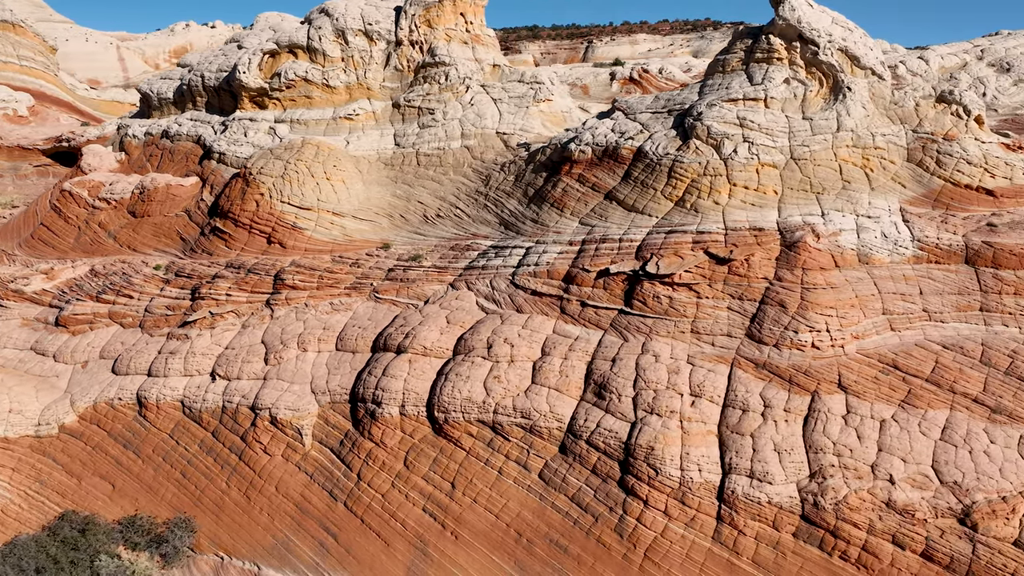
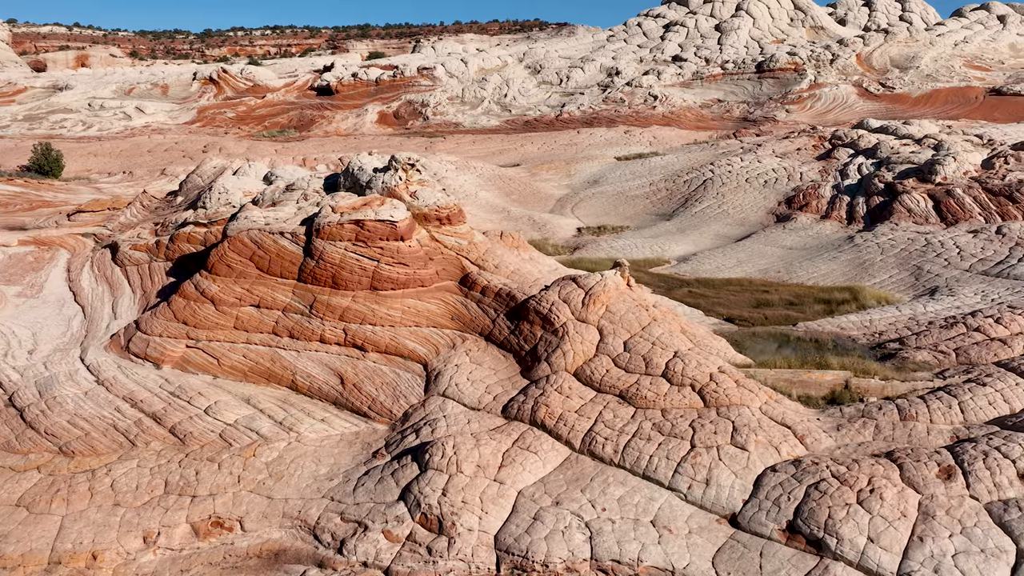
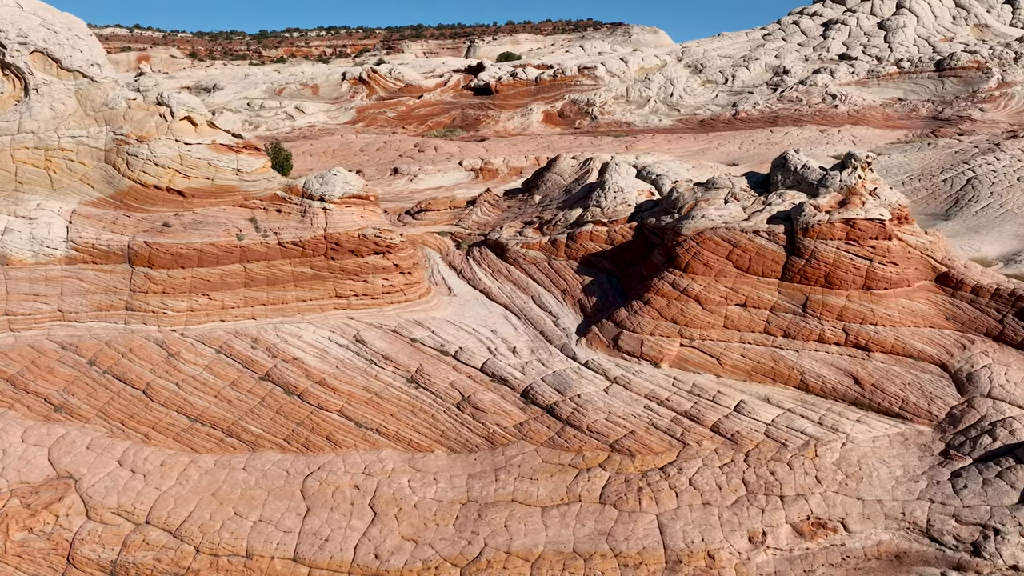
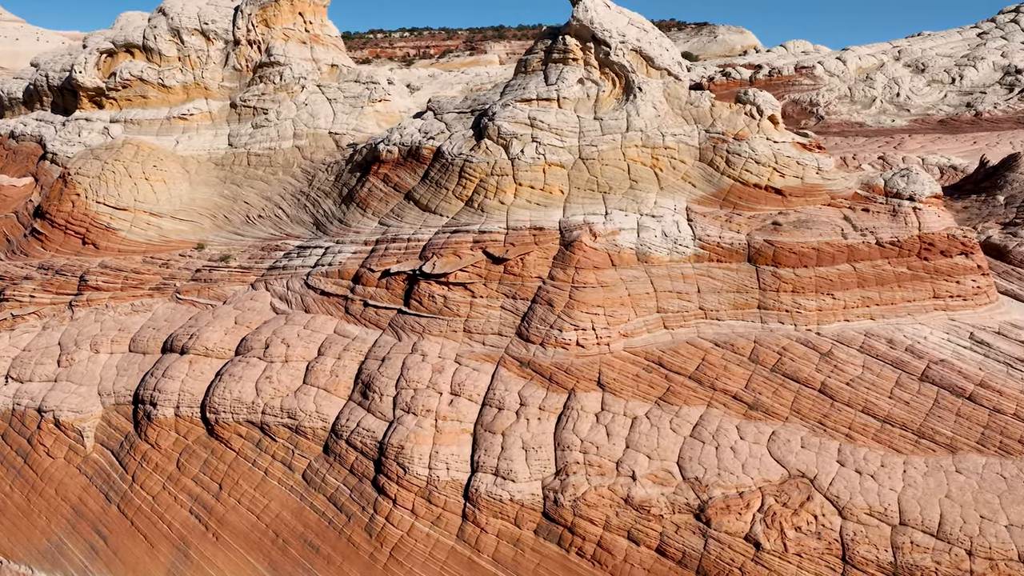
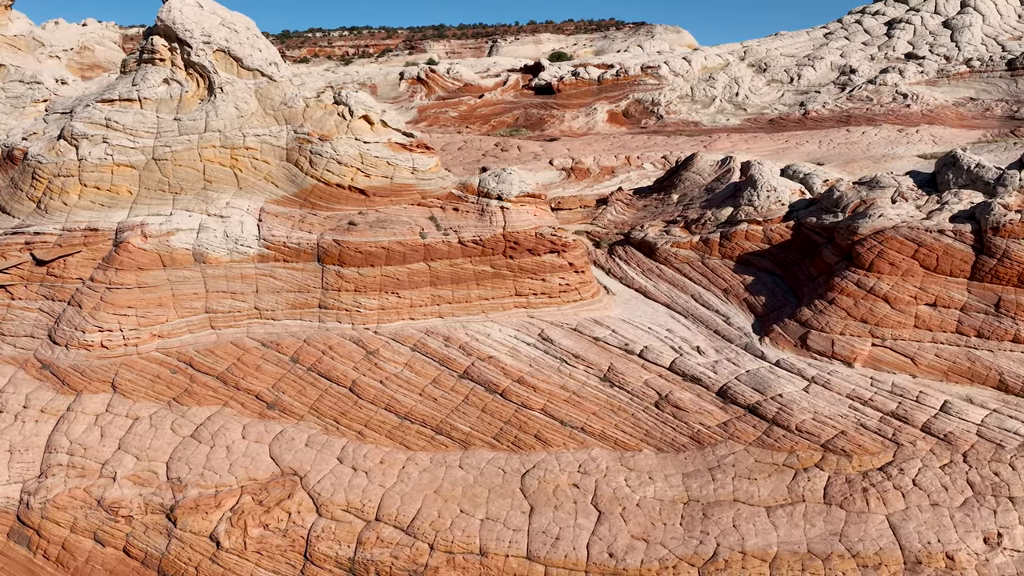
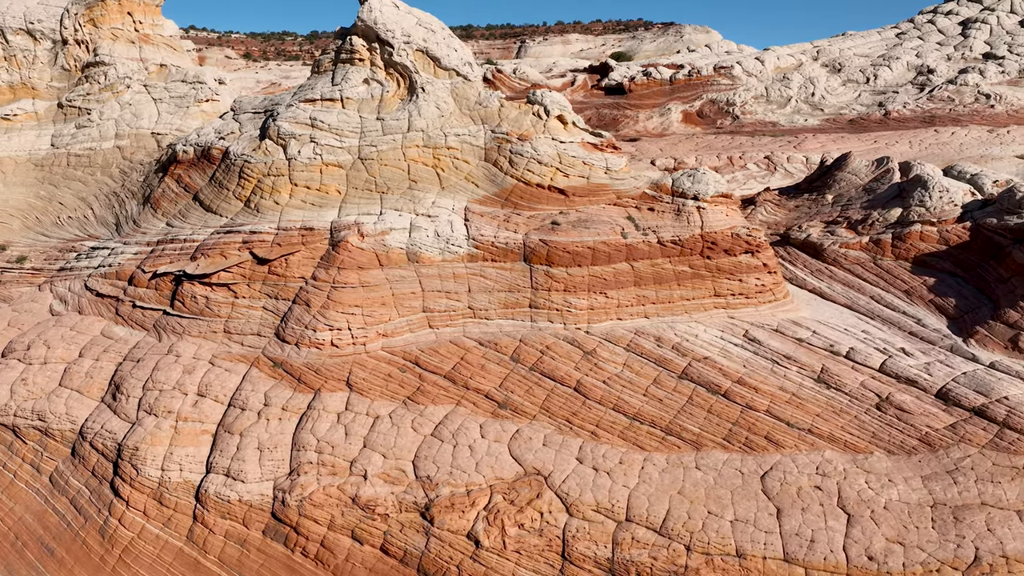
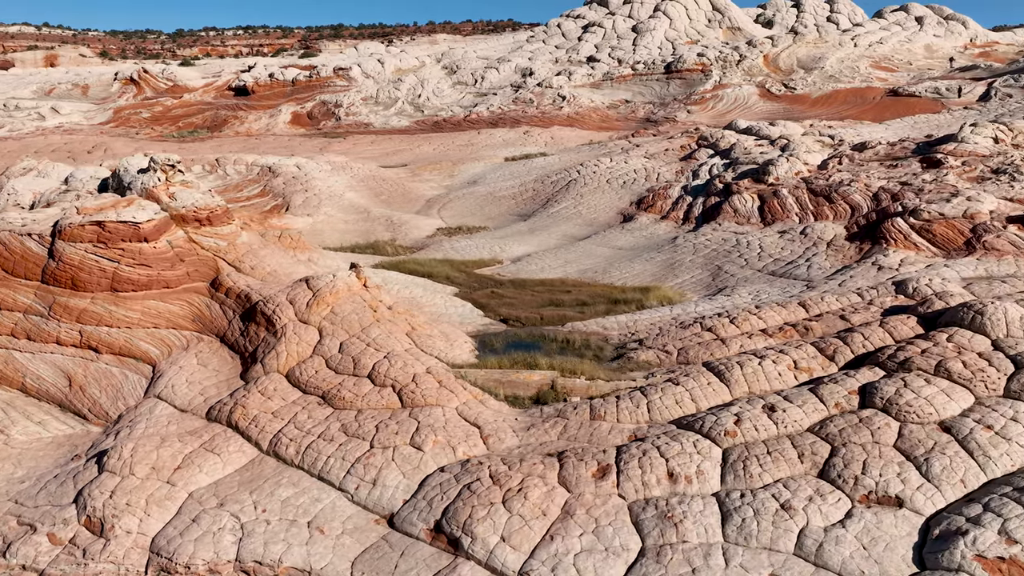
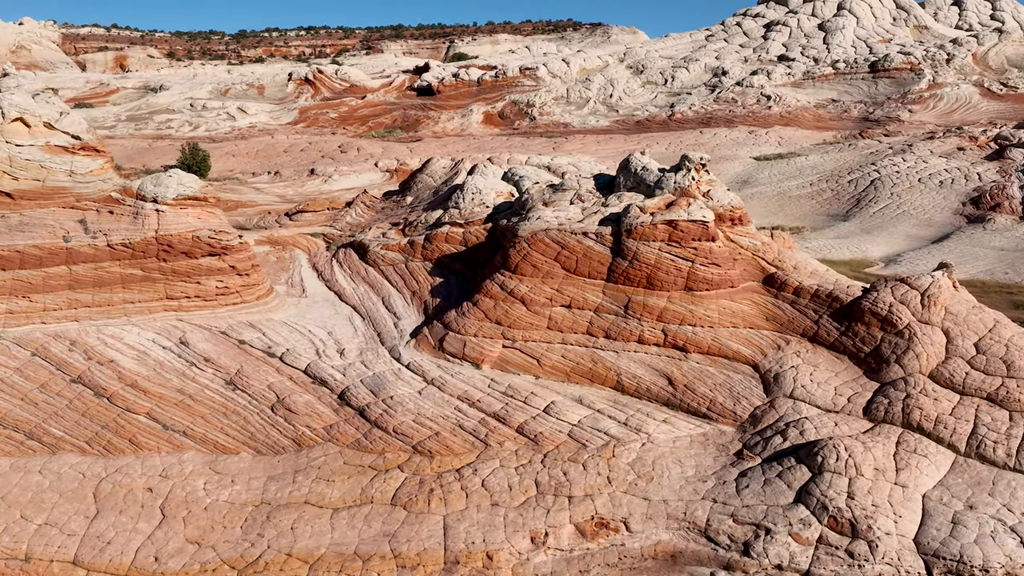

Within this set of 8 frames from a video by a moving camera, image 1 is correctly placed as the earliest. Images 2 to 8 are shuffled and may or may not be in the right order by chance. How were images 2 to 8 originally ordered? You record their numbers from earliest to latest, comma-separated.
4, 6, 5, 3, 8, 2, 7
